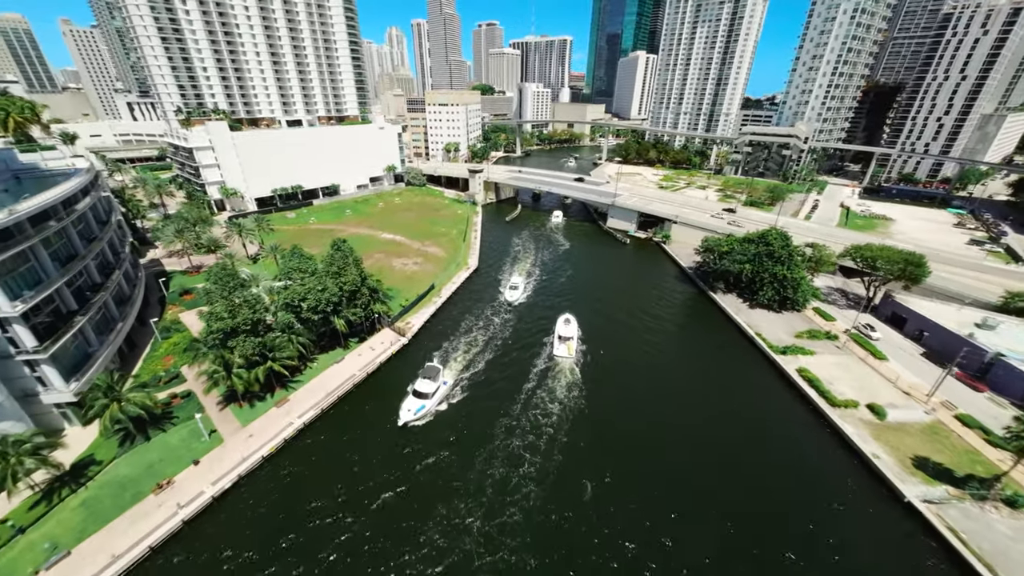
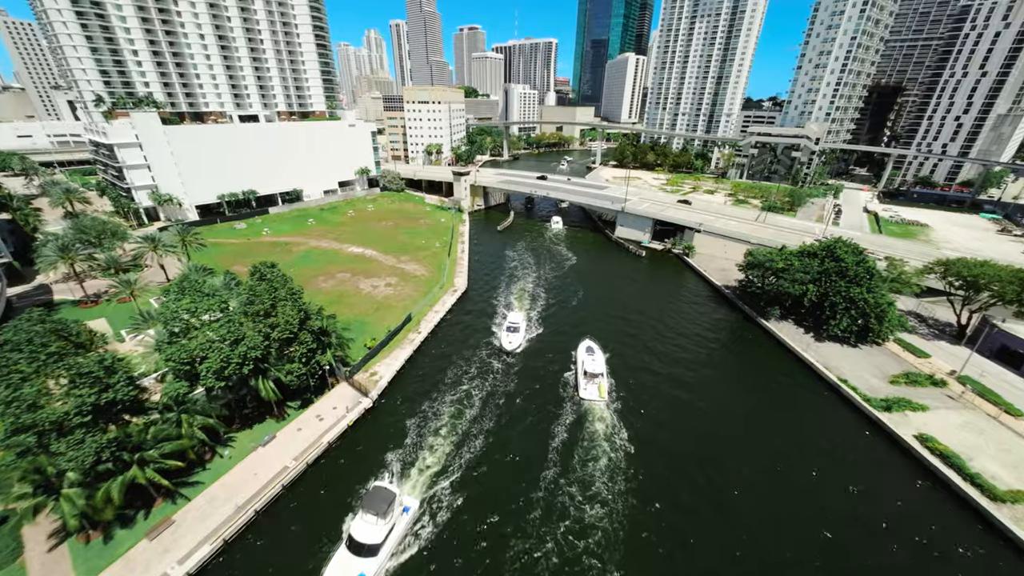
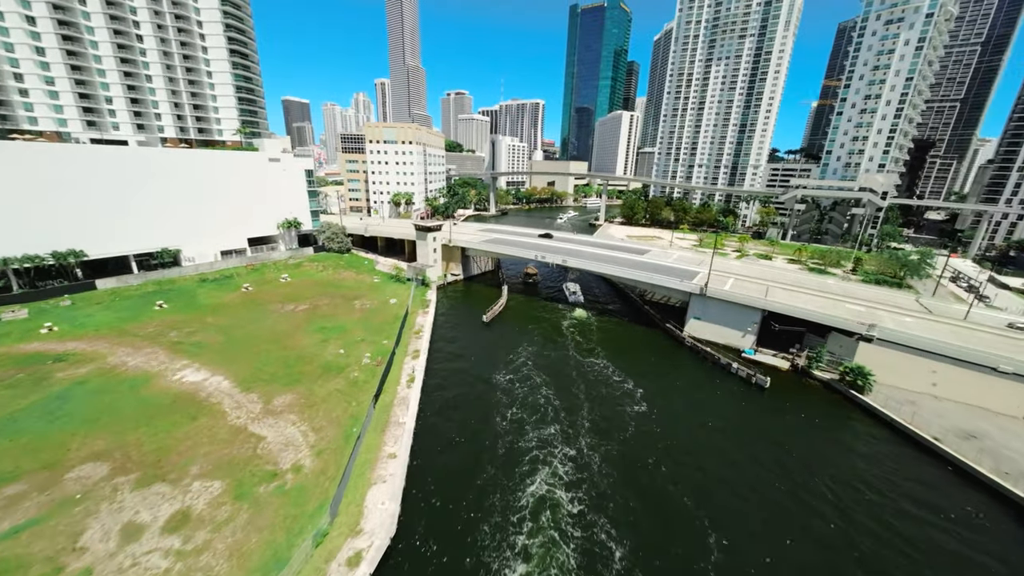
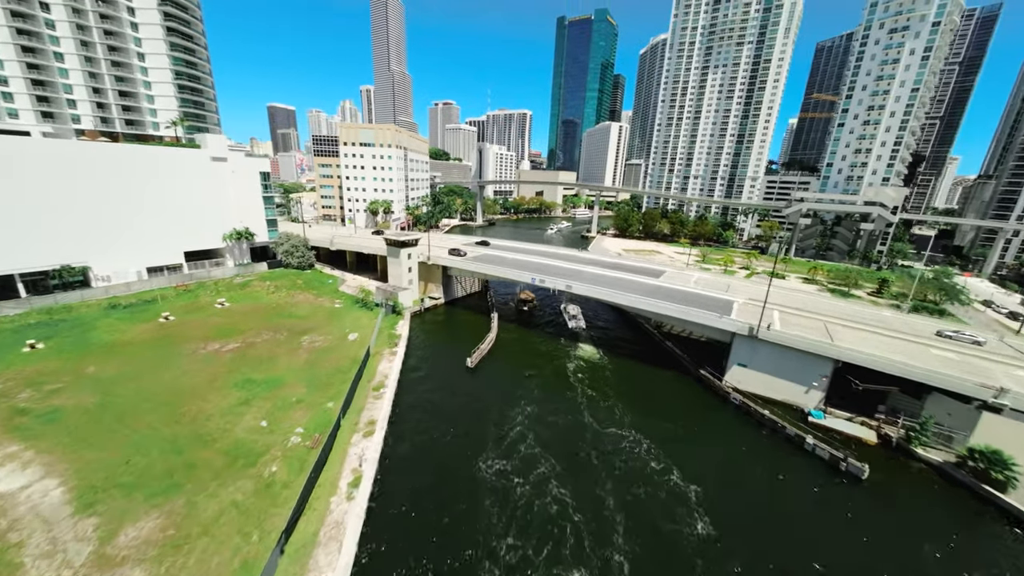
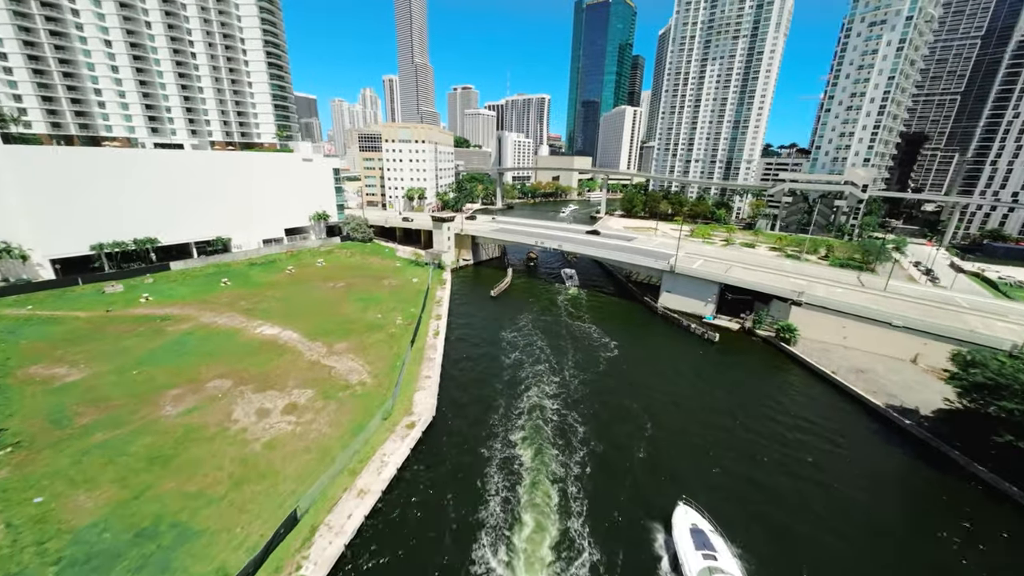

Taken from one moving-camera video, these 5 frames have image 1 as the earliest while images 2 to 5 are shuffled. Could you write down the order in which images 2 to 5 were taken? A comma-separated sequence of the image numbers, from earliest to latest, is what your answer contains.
2, 5, 3, 4
